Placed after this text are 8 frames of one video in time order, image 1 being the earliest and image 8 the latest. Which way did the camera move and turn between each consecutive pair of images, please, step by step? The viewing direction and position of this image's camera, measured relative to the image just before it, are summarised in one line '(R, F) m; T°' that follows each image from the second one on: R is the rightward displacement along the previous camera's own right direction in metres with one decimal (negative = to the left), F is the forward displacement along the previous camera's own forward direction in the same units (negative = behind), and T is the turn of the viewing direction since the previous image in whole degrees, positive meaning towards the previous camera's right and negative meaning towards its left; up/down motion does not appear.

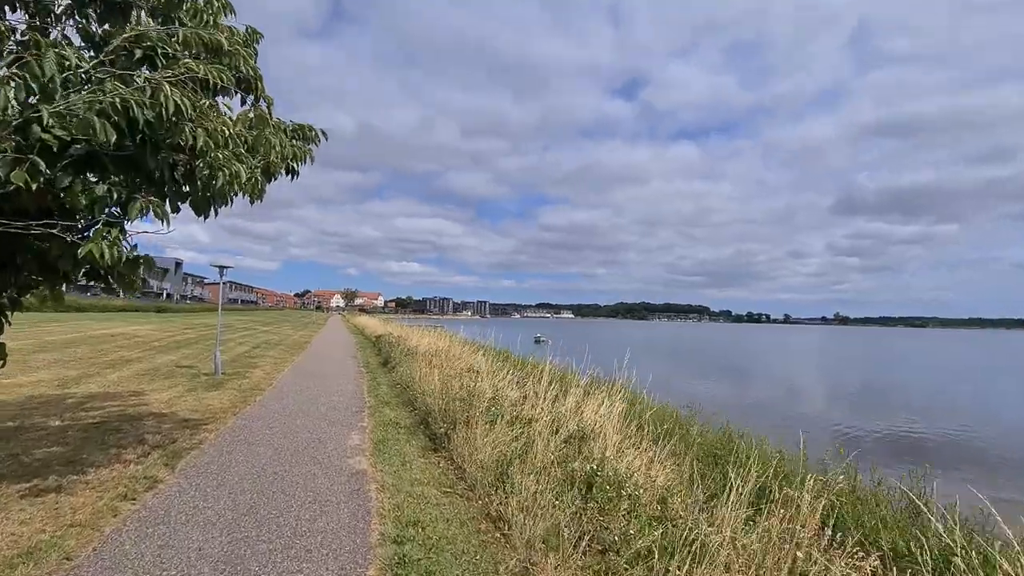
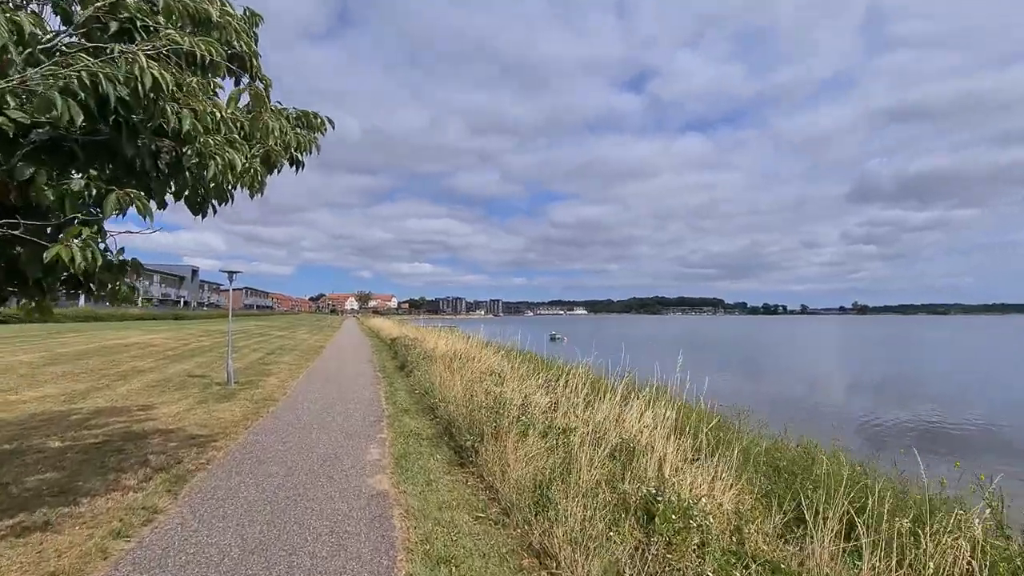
(-0.2, +0.6) m; -1°
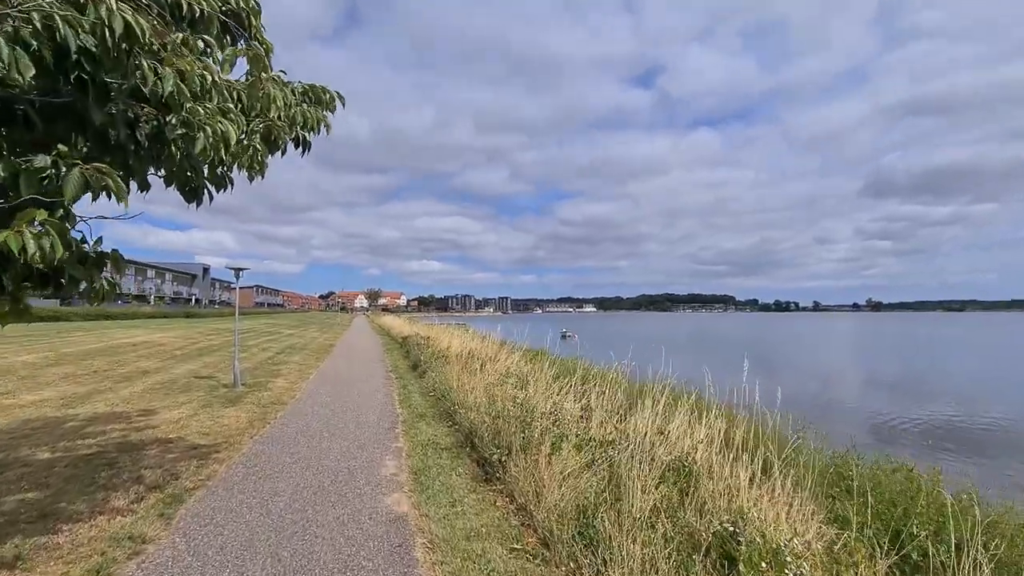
(-0.2, +0.7) m; -1°
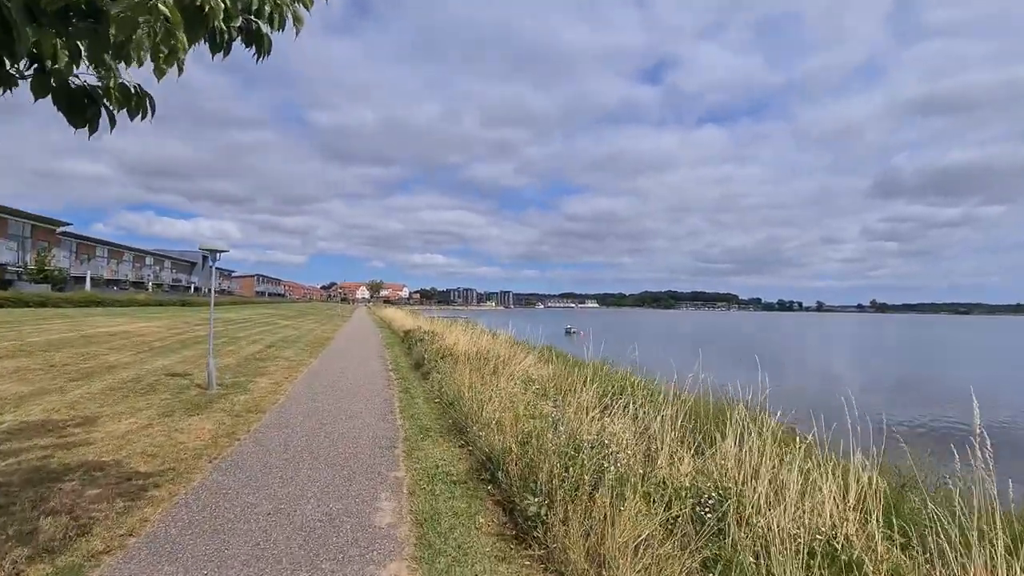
(-0.4, +1.7) m; 0°
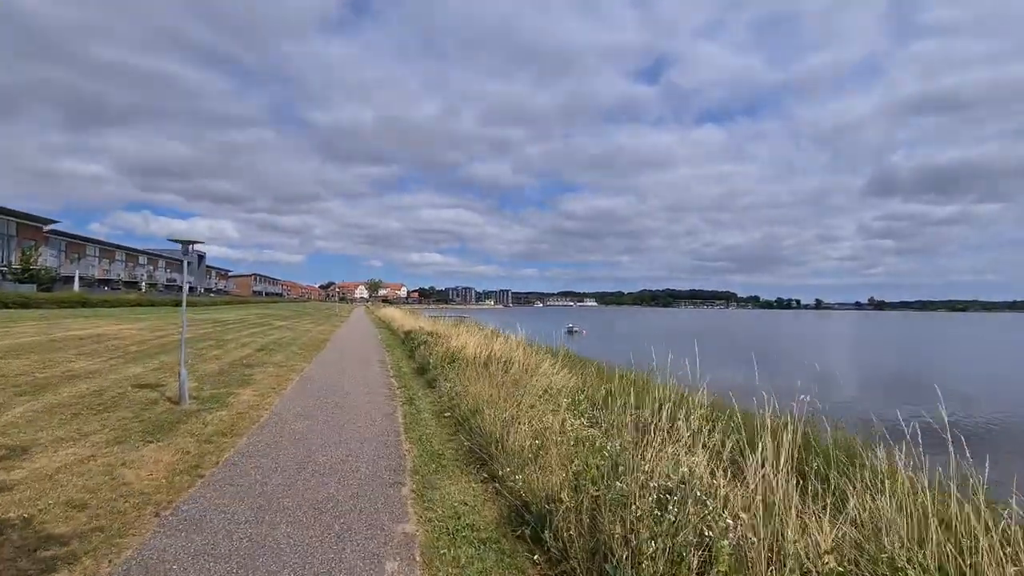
(-0.4, +1.5) m; 0°
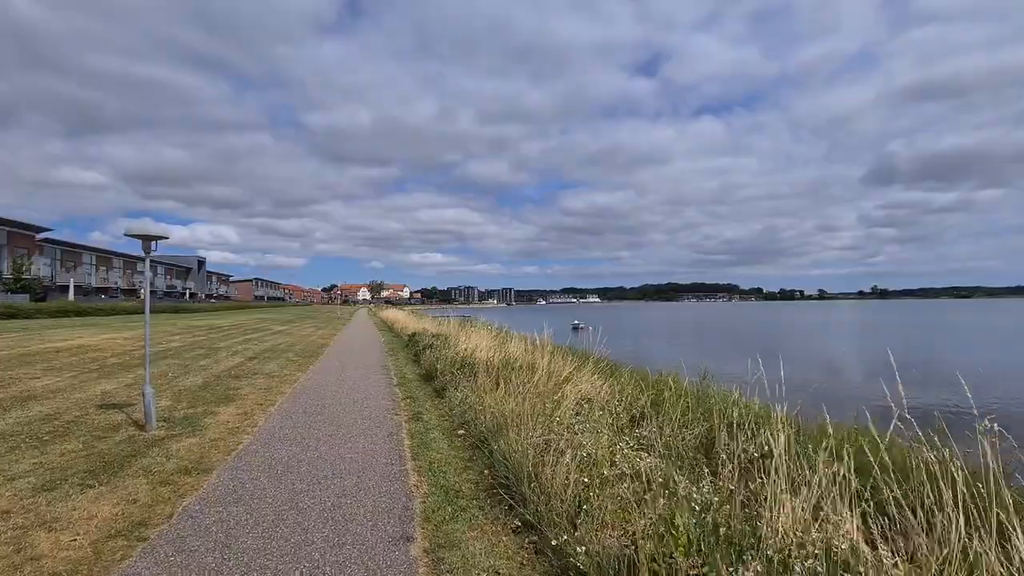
(-0.3, +1.4) m; 0°
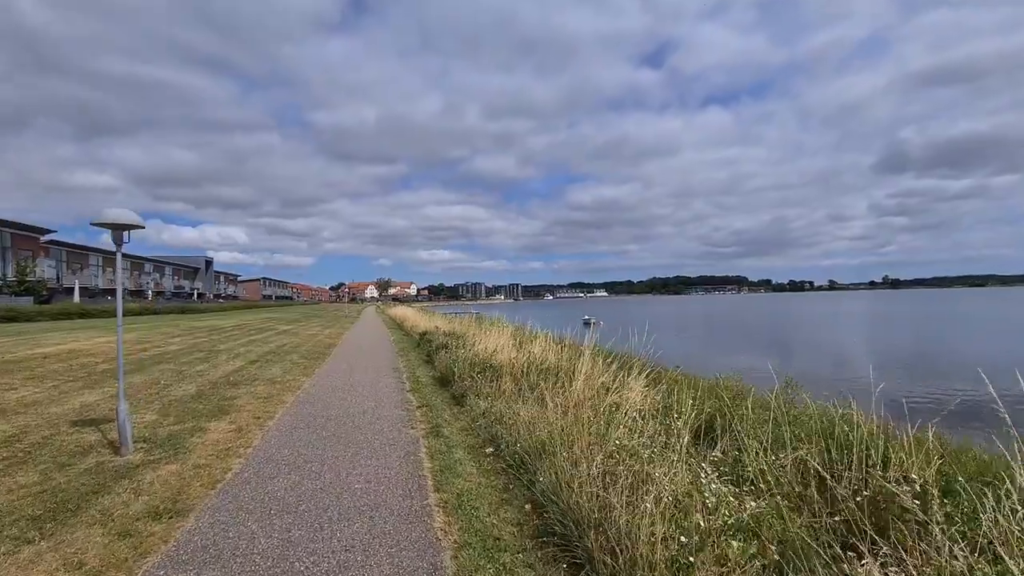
(-0.3, +1.2) m; -1°
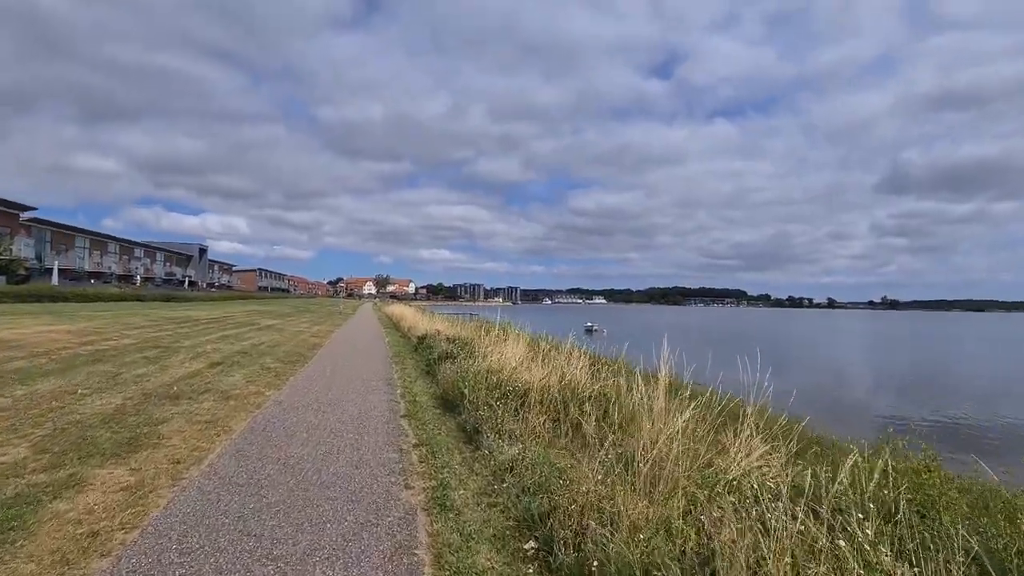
(-0.5, +2.7) m; 0°
